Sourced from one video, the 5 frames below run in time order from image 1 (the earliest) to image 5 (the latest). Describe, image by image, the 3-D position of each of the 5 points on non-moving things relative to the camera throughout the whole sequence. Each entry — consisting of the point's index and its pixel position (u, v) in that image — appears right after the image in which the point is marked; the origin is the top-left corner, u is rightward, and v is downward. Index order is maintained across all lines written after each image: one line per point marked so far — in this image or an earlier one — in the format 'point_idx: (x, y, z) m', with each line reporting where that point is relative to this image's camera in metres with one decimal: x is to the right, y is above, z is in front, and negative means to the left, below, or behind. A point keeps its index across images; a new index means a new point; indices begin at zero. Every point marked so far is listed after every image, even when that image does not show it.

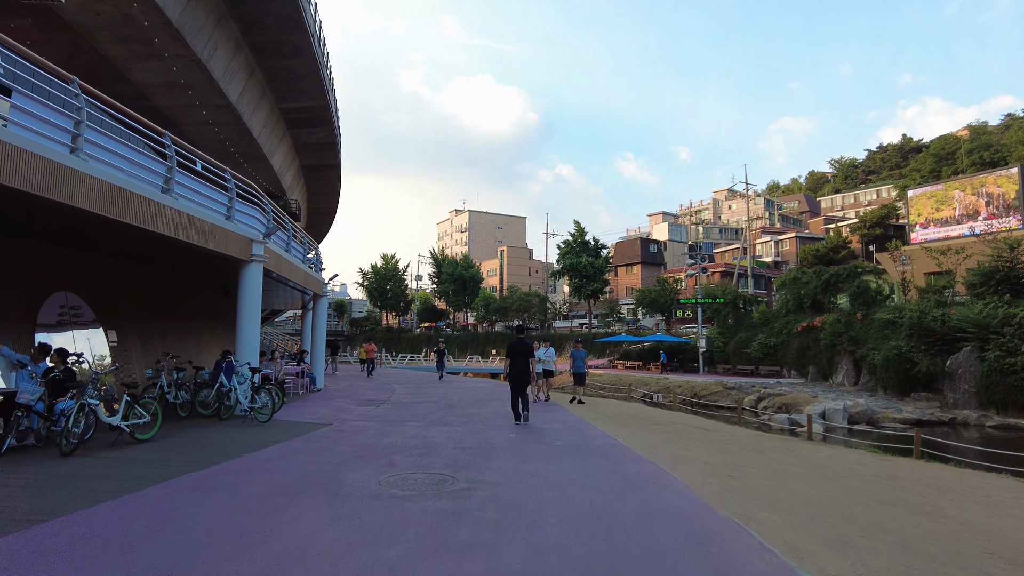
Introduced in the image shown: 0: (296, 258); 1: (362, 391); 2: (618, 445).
0: (-5.0, +0.7, +15.2) m
1: (-3.8, -2.6, +16.6) m
2: (+1.3, -1.9, +7.8) m
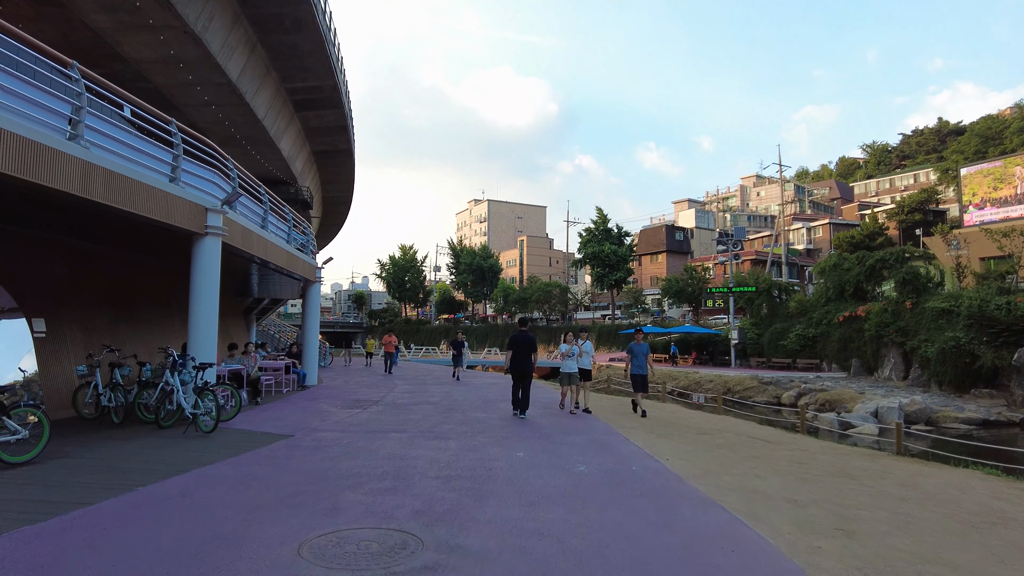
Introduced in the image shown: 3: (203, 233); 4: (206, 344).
0: (-4.7, +1.0, +13.3) m
1: (-3.4, -2.3, +14.7) m
2: (+1.3, -1.6, +5.8) m
3: (-4.3, +0.8, +9.2) m
4: (-4.3, -0.8, +9.2) m
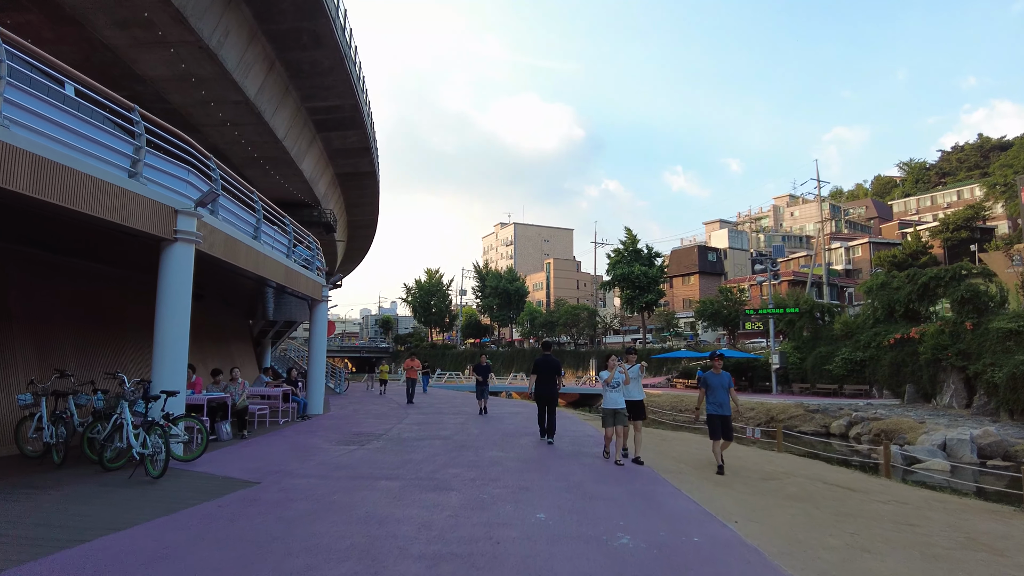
0: (-4.3, +0.7, +12.0) m
1: (-3.0, -2.6, +13.2) m
2: (+1.4, -1.7, +4.1) m
3: (-4.1, +0.6, +7.9) m
4: (-4.0, -1.0, +7.8) m
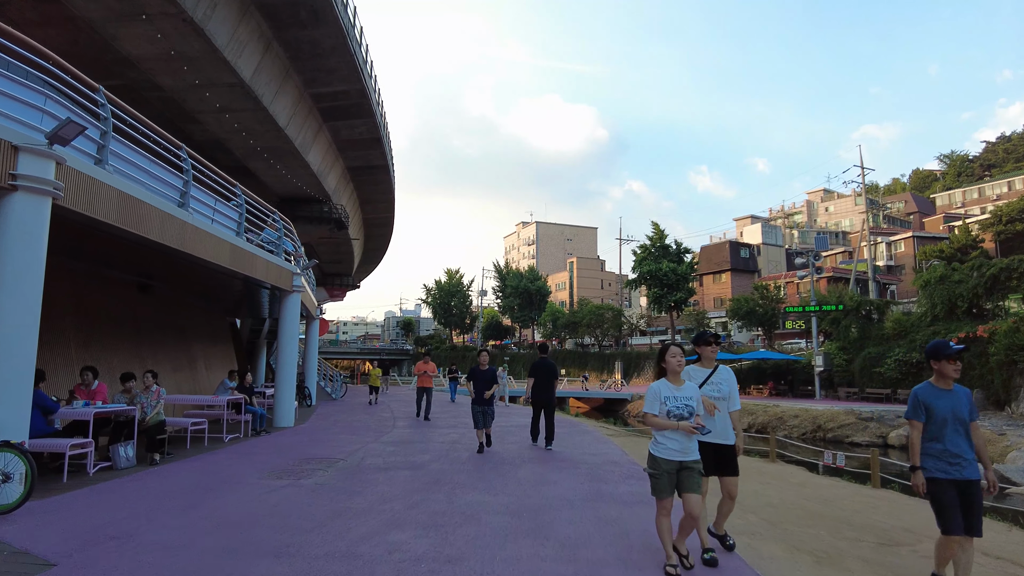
0: (-4.3, +0.9, +9.7) m
1: (-2.9, -2.4, +10.8) m
2: (+1.2, -1.4, +1.6) m
3: (-4.2, +0.8, +5.5) m
4: (-4.1, -0.7, +5.4) m
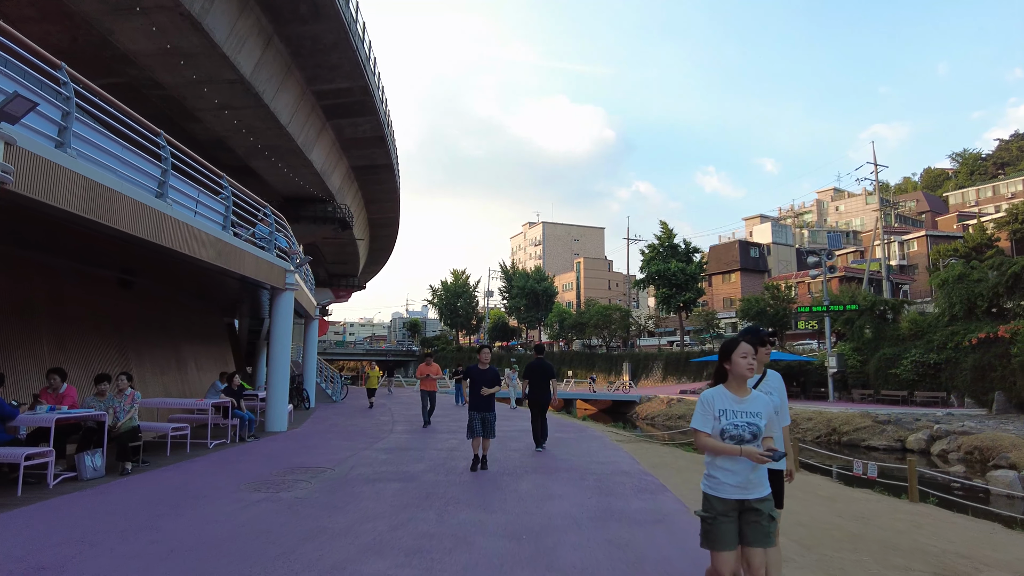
0: (-4.3, +1.0, +9.1) m
1: (-2.8, -2.4, +10.2) m
2: (+1.1, -1.3, +0.9) m
3: (-4.2, +0.9, +5.0) m
4: (-4.2, -0.7, +4.9) m
